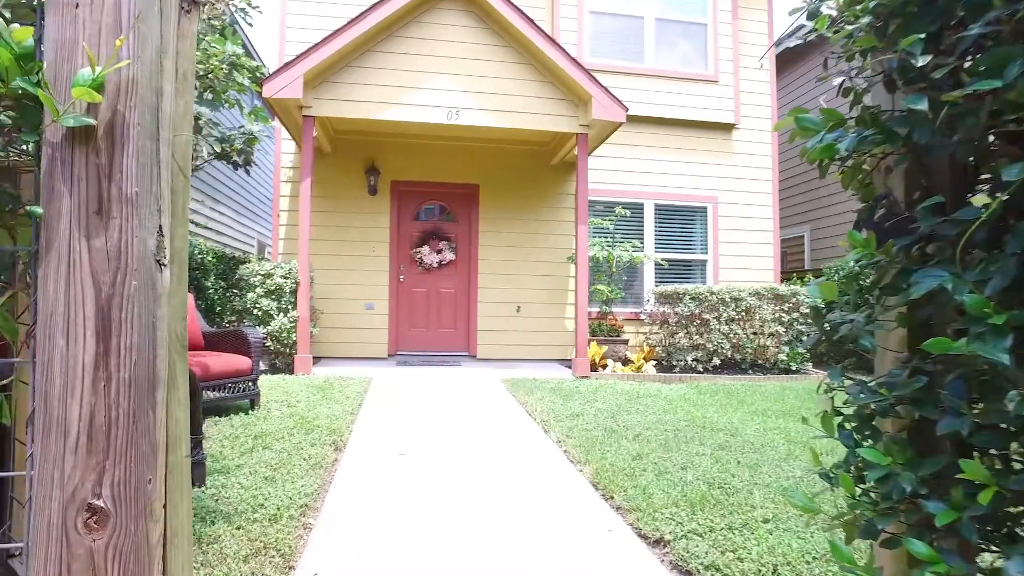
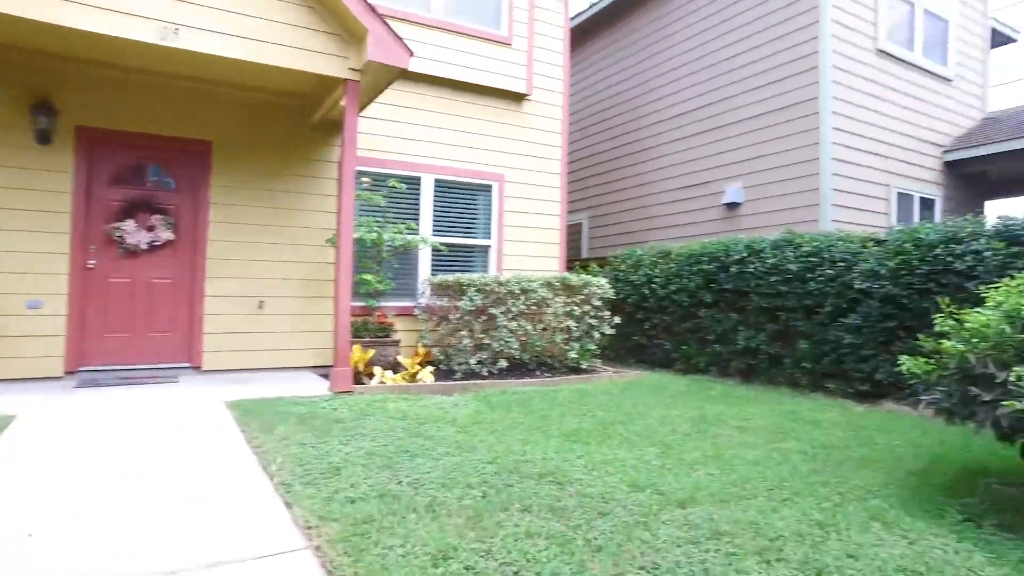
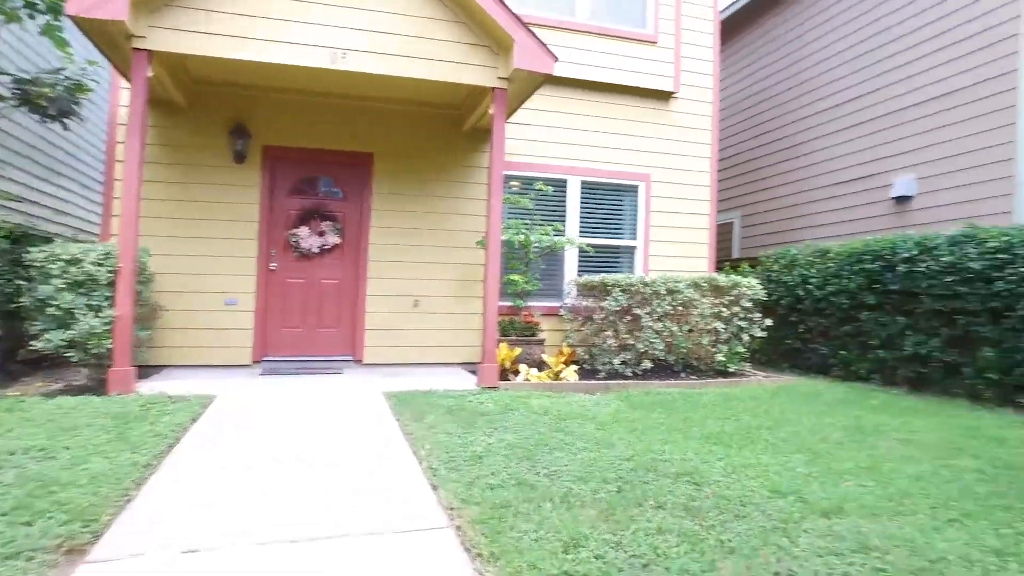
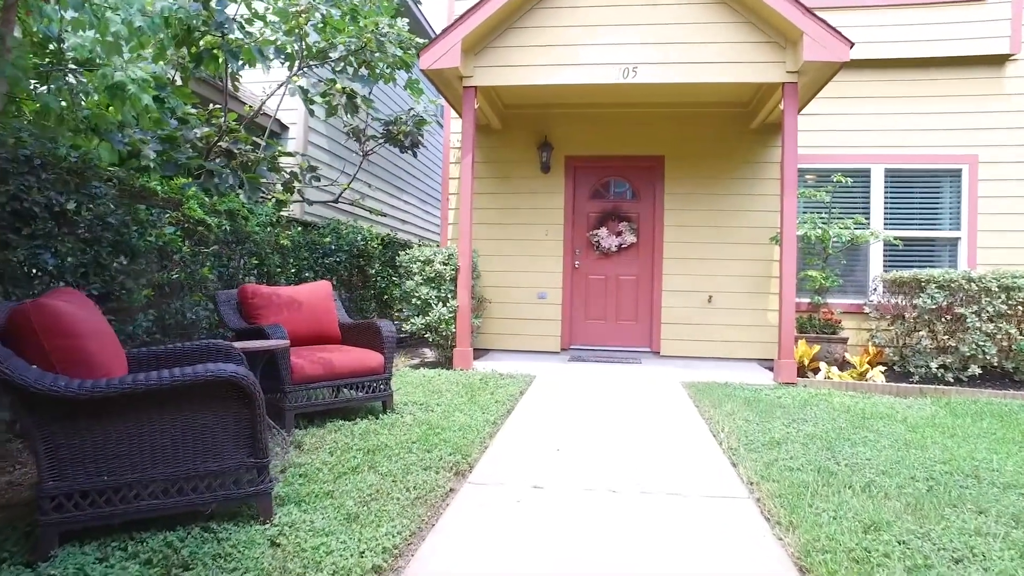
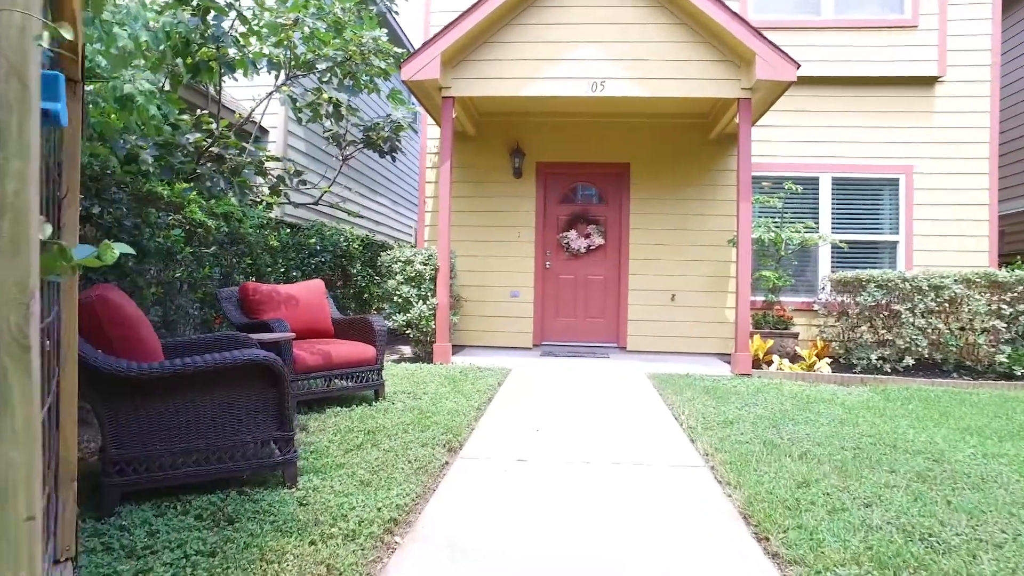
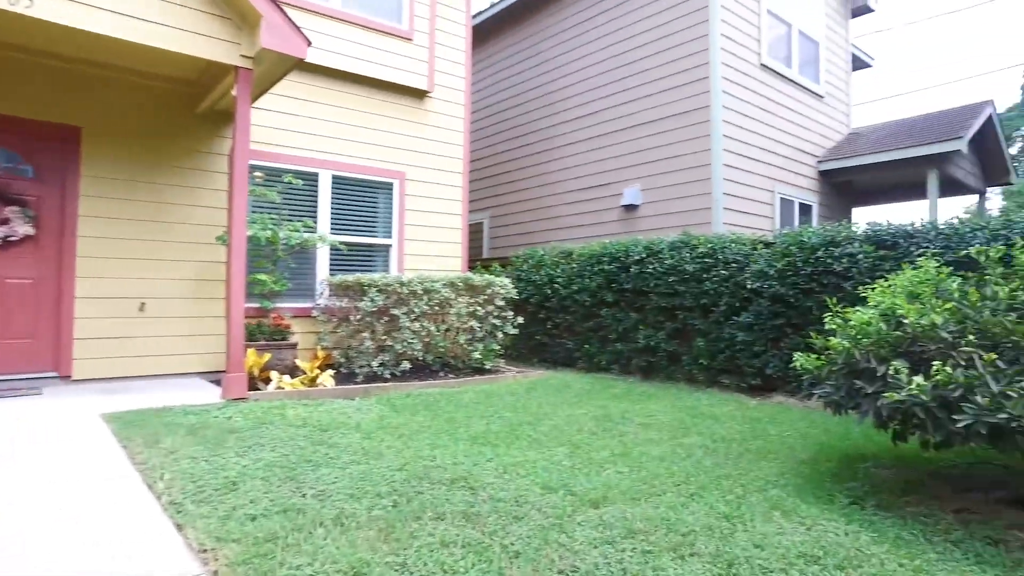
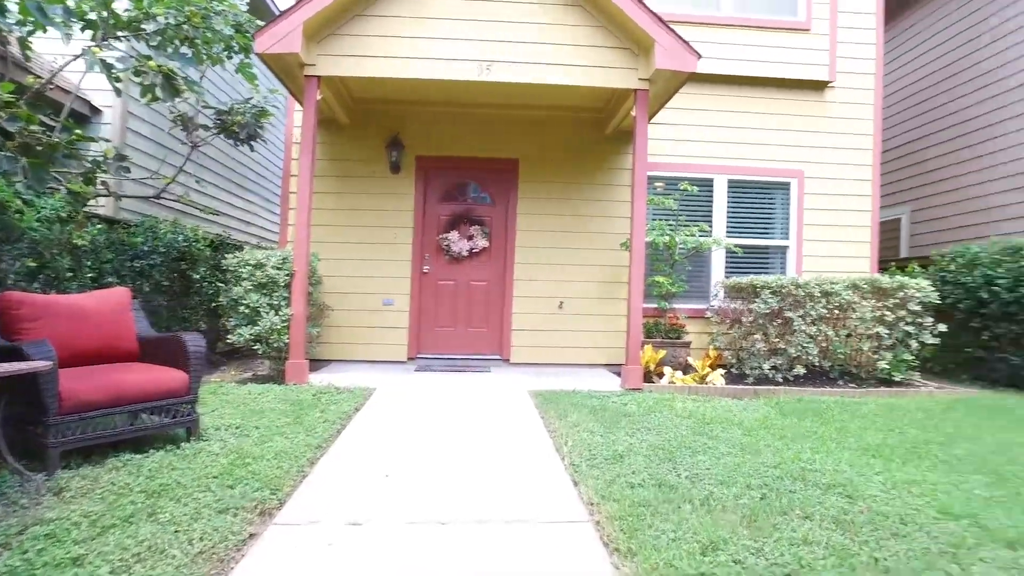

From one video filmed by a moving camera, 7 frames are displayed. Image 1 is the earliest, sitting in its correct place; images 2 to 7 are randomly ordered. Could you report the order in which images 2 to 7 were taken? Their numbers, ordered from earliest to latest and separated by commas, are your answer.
5, 4, 7, 3, 2, 6
